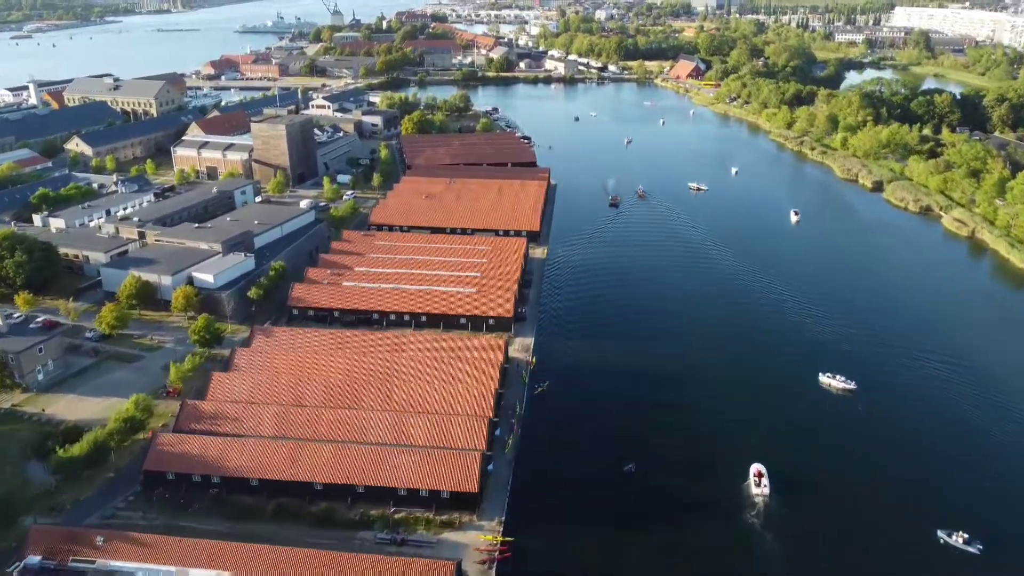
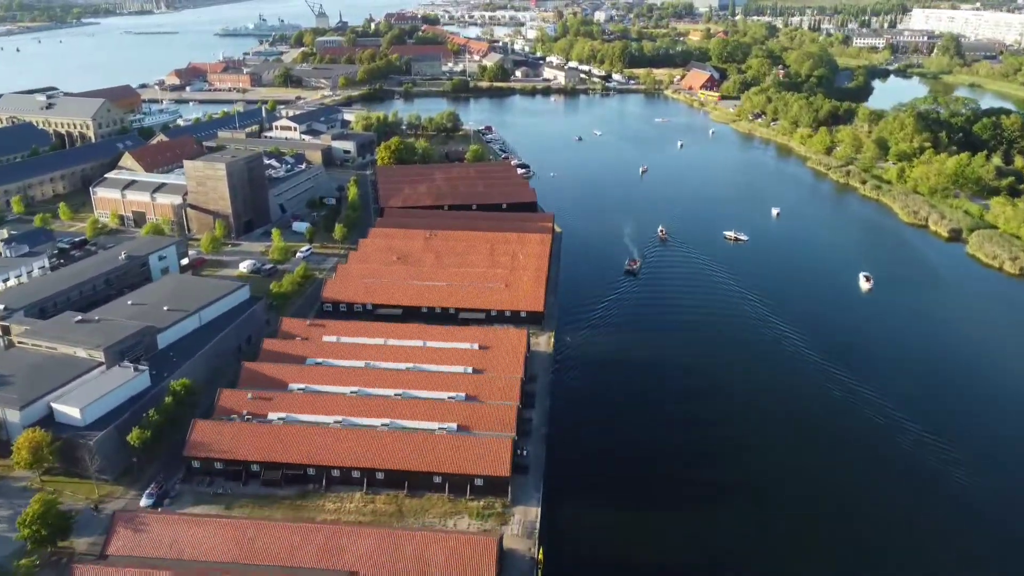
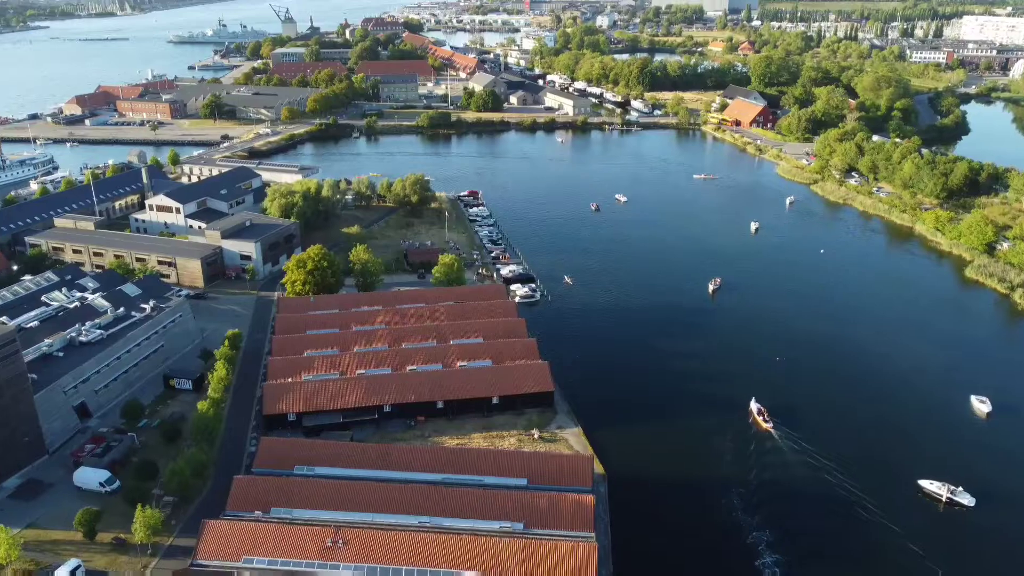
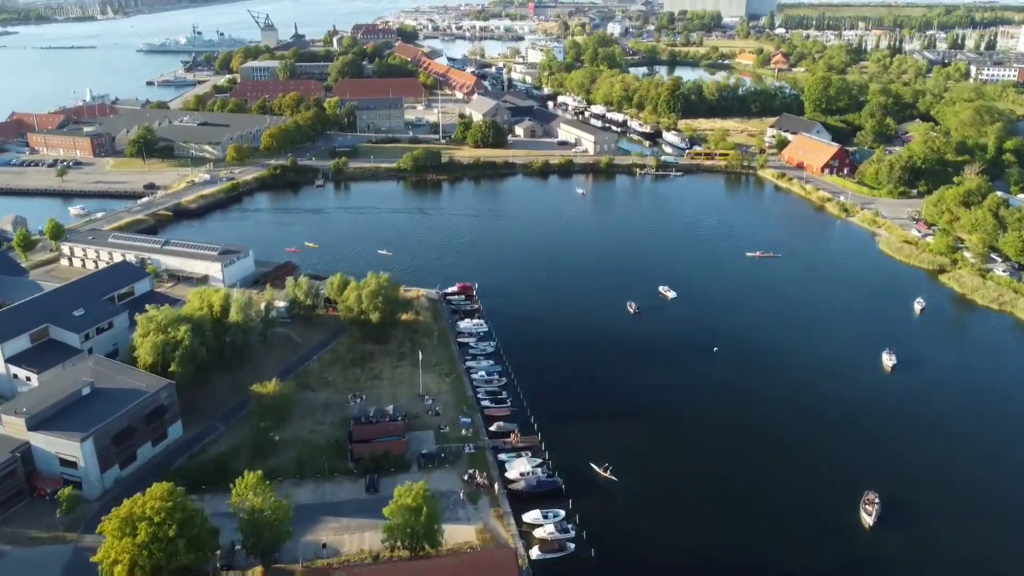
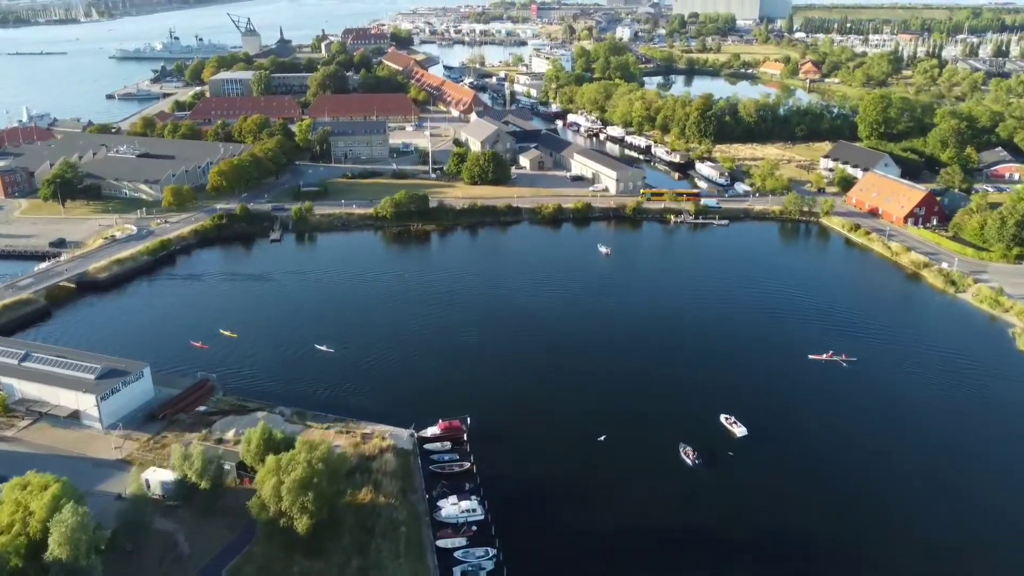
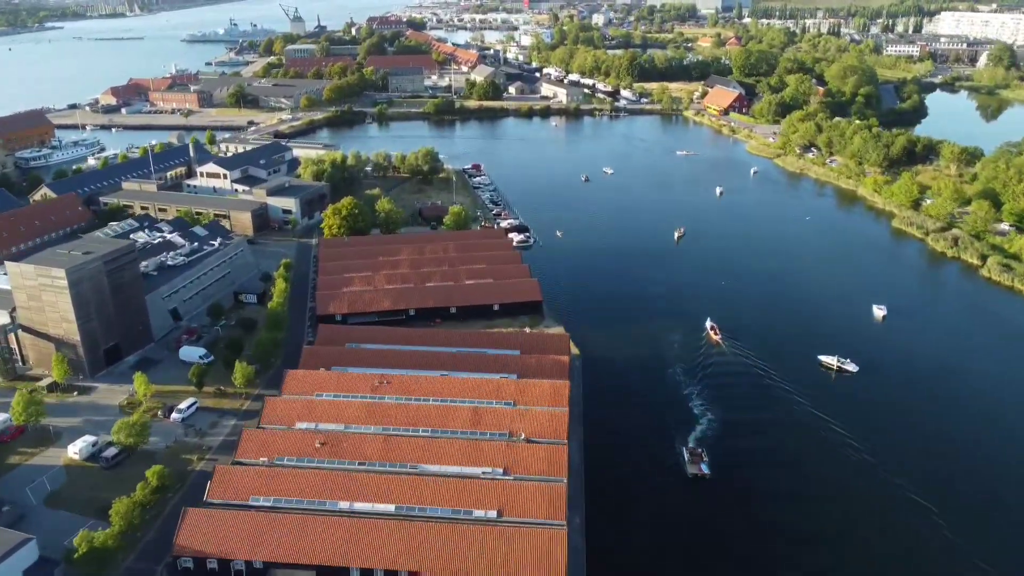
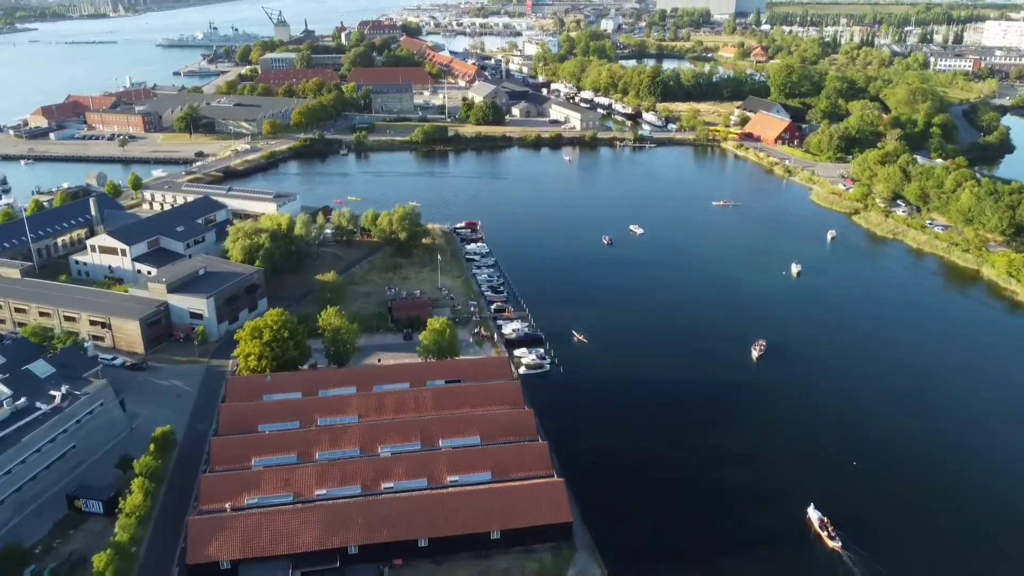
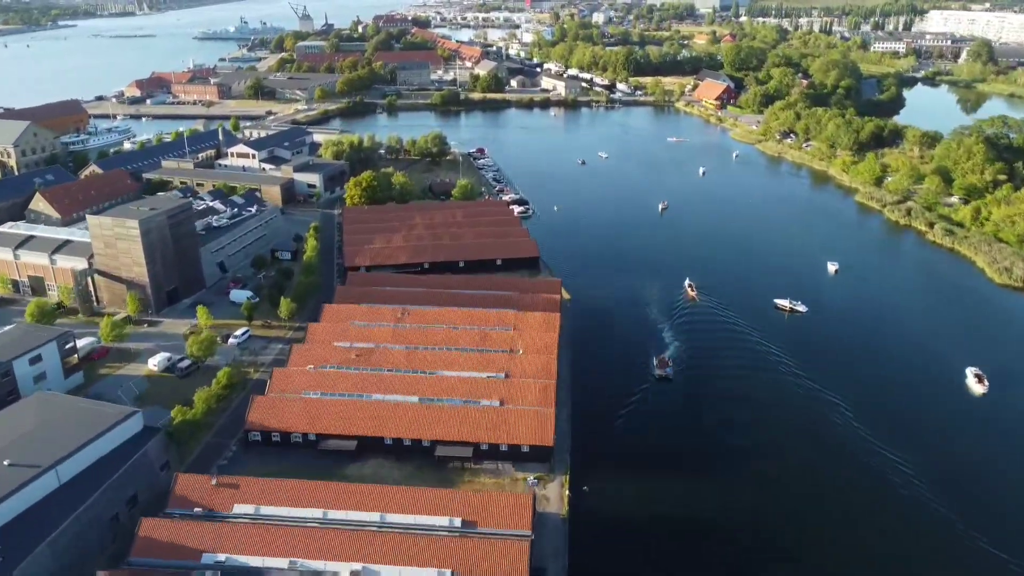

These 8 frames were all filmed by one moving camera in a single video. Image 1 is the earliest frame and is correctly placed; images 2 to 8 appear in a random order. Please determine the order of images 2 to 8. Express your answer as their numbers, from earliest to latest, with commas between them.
2, 8, 6, 3, 7, 4, 5
